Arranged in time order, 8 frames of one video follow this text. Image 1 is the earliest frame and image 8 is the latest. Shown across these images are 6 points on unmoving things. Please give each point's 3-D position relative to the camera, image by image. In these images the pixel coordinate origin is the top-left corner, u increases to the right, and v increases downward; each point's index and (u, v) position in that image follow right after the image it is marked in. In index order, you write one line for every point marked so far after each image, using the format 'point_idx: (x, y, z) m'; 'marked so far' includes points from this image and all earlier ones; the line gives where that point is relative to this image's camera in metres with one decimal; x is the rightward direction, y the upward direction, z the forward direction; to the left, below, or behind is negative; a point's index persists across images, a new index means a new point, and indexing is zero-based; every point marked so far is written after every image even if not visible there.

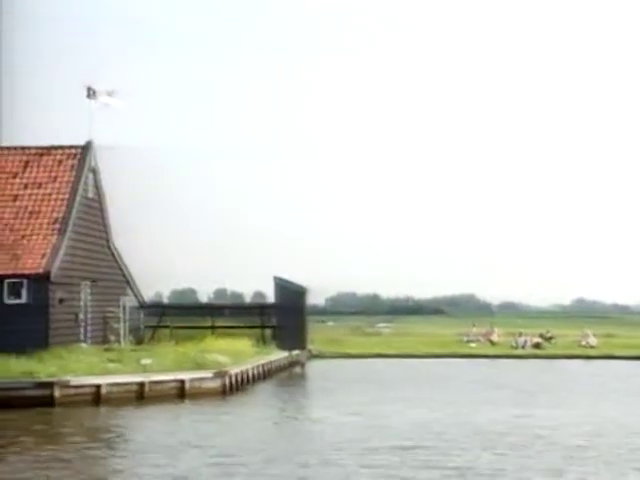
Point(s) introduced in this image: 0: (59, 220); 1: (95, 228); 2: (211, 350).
0: (-6.5, +0.6, +16.6) m
1: (-5.8, +0.1, +17.9) m
2: (-2.6, -2.9, +17.6) m
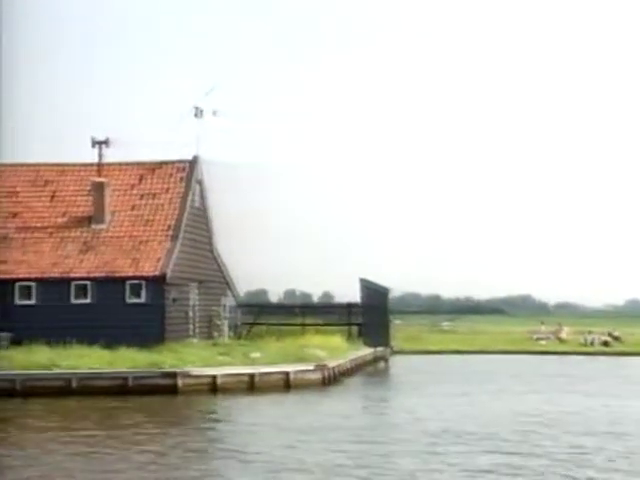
0: (-4.1, +0.4, +18.5) m
1: (-3.3, -0.1, +19.7) m
2: (-0.2, -3.0, +19.2) m
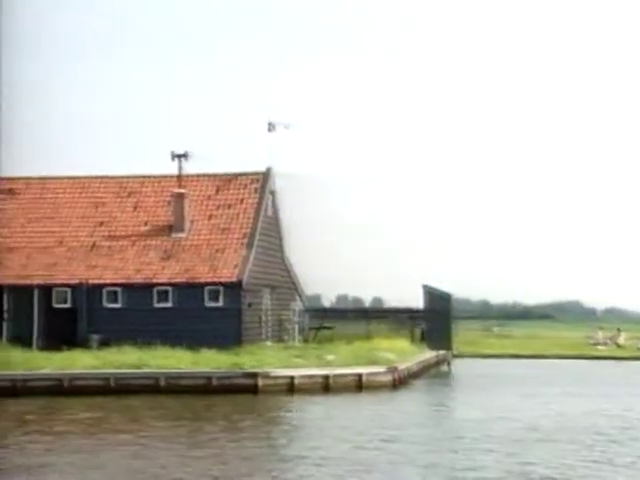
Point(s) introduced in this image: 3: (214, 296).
0: (-2.1, +0.2, +19.5) m
1: (-1.3, -0.3, +20.6) m
2: (+1.8, -3.2, +20.1) m
3: (-3.0, -1.6, +19.0) m
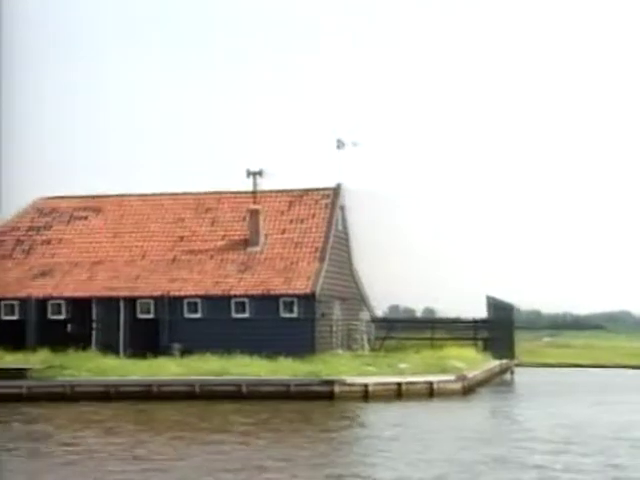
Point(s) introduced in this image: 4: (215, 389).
0: (0.0, -0.2, +20.4) m
1: (+0.9, -0.7, +21.5) m
2: (+4.0, -3.6, +20.7) m
3: (-0.9, -2.0, +19.9) m
4: (-2.8, -4.0, +17.9) m
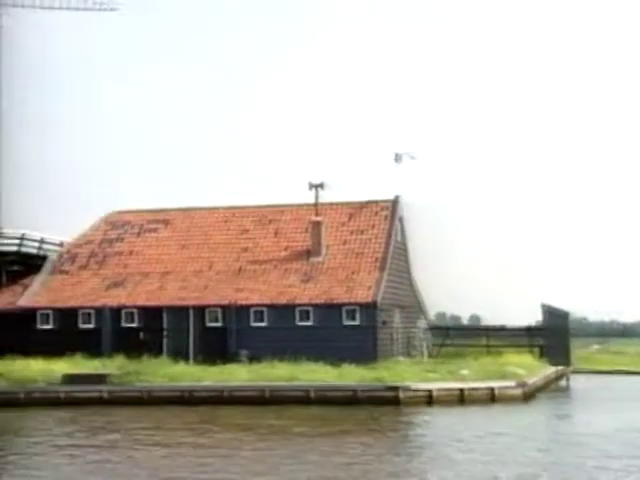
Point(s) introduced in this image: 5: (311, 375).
0: (+1.9, -0.6, +21.1) m
1: (+2.8, -1.1, +22.2) m
2: (+5.9, -3.9, +21.2) m
3: (+1.0, -2.3, +20.6) m
4: (-1.0, -4.3, +18.6) m
5: (-0.3, -3.9, +19.3) m
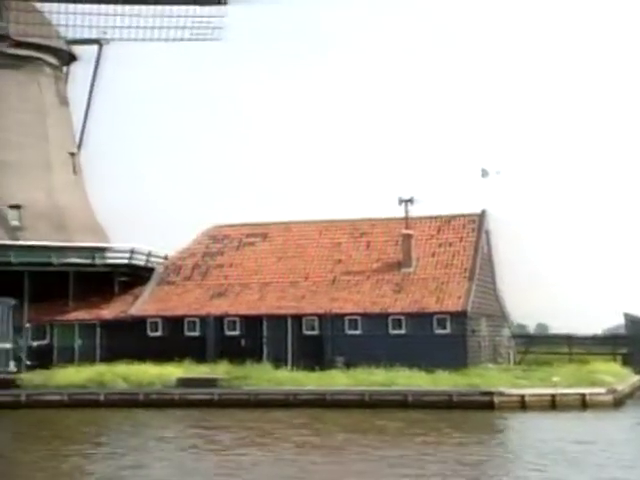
0: (+4.9, -0.9, +22.1) m
1: (+5.9, -1.5, +23.1) m
2: (+8.9, -4.3, +21.9) m
3: (+3.9, -2.7, +21.6) m
4: (+1.9, -4.7, +19.7) m
5: (+2.6, -4.3, +20.3) m
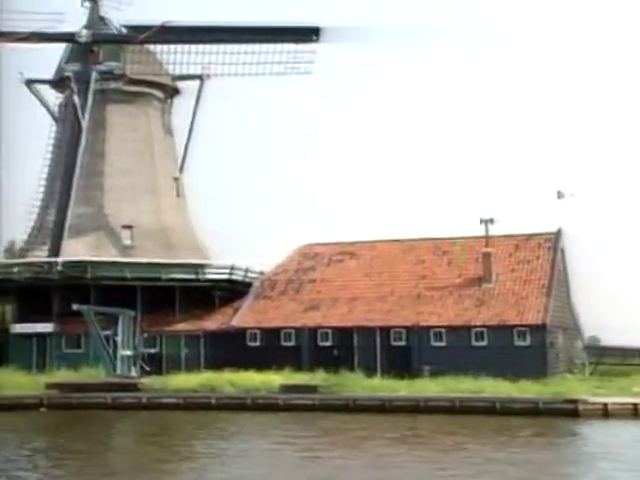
0: (+8.0, -1.6, +23.6) m
1: (+9.0, -2.1, +24.5) m
2: (+12.0, -4.9, +23.2) m
3: (+7.0, -3.3, +23.2) m
4: (+4.9, -5.3, +21.3) m
5: (+5.7, -4.9, +21.9) m
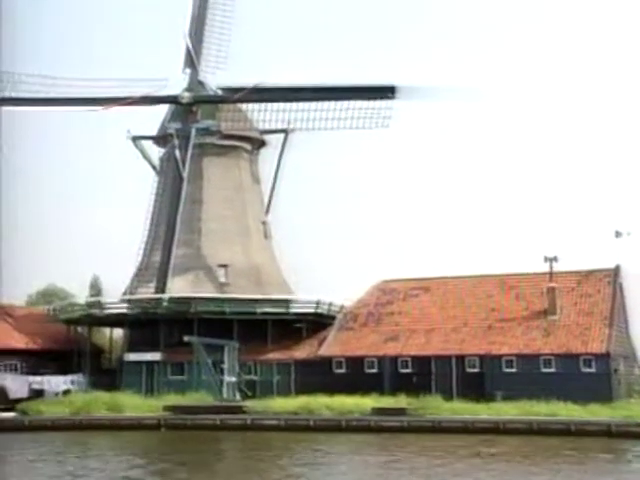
0: (+11.1, -3.0, +25.9) m
1: (+12.2, -3.5, +26.8) m
2: (+15.2, -6.2, +25.2) m
3: (+10.2, -4.7, +25.4) m
4: (+8.0, -6.5, +23.5) m
5: (+8.8, -6.2, +24.1) m
